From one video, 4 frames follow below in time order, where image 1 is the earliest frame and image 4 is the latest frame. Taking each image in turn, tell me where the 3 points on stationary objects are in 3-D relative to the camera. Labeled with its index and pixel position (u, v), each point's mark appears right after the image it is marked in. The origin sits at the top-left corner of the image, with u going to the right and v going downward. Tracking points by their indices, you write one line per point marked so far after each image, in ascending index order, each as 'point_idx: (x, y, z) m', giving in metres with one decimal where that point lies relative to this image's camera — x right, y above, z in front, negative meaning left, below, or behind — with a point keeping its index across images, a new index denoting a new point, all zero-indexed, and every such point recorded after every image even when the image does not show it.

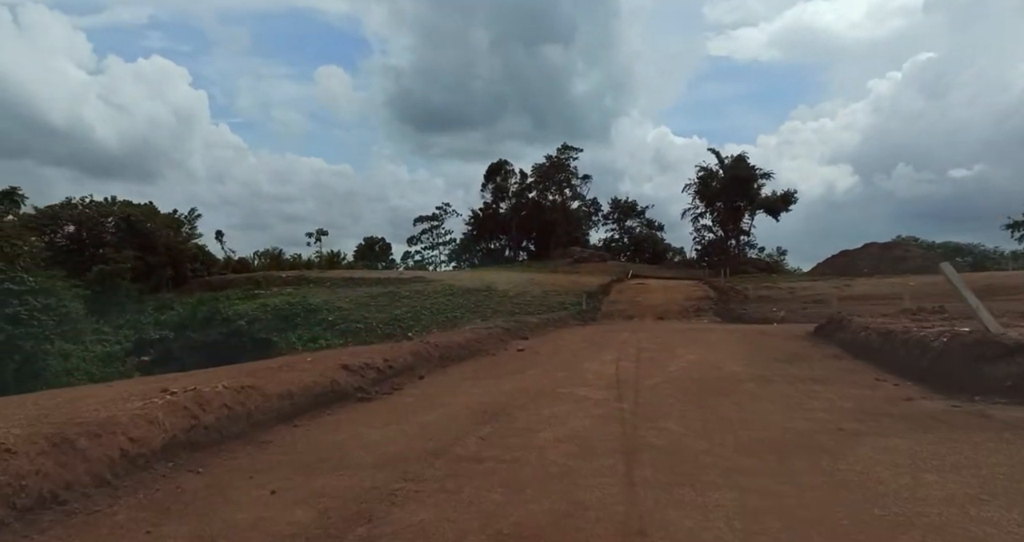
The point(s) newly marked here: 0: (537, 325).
0: (+0.8, -1.6, +19.2) m
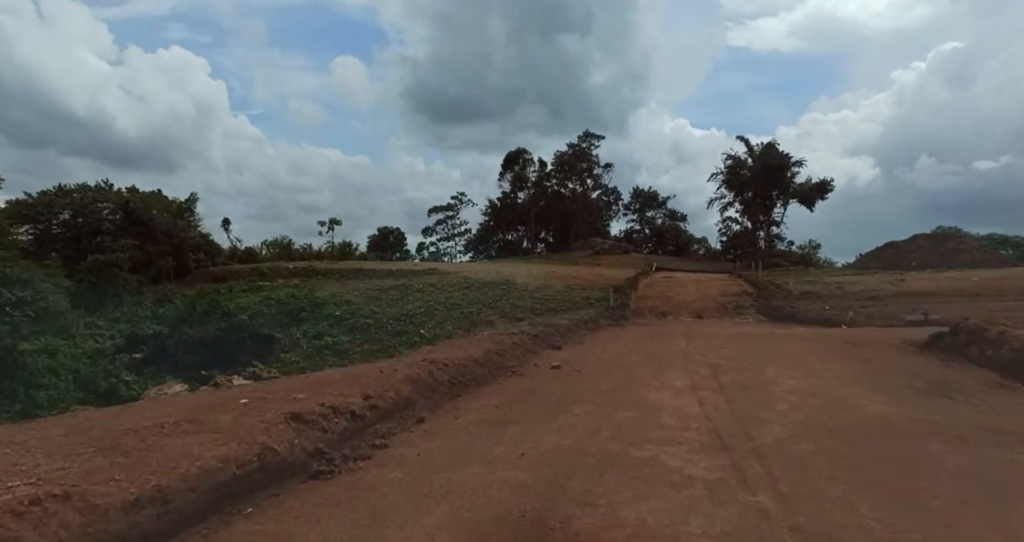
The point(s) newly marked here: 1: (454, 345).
0: (+1.4, -1.5, +16.2) m
1: (-1.0, -1.2, +10.9) m
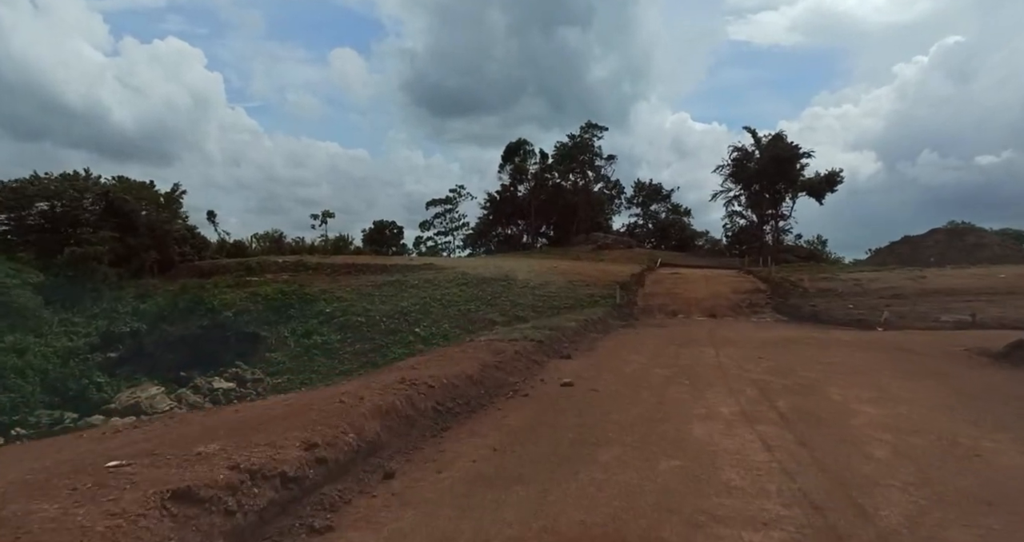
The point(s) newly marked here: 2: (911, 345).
0: (+1.4, -1.4, +14.4) m
1: (-0.9, -1.2, +9.0) m
2: (+7.6, -1.4, +12.9) m
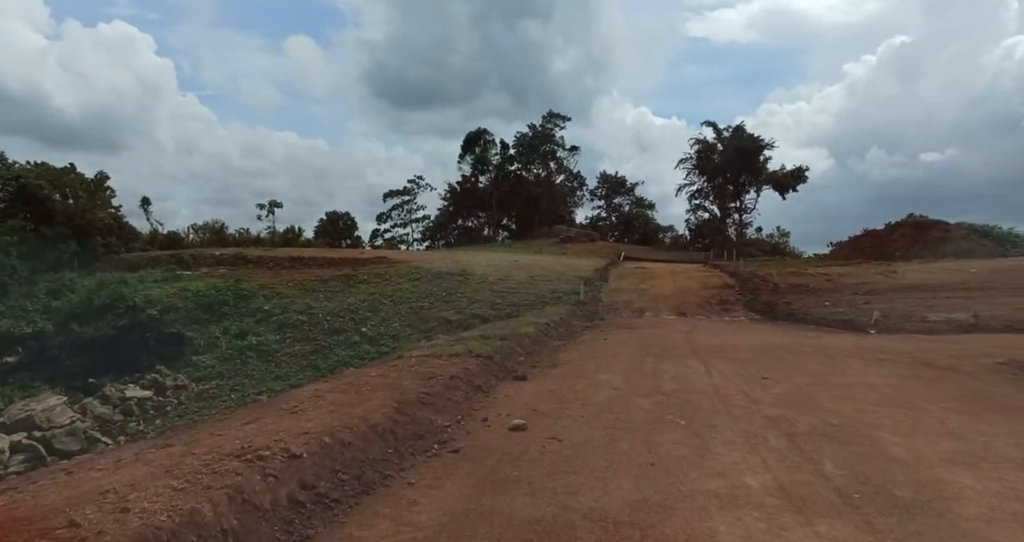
0: (+0.5, -1.3, +12.0) m
1: (-1.6, -1.1, +6.6) m
2: (+6.7, -1.4, +10.9) m
